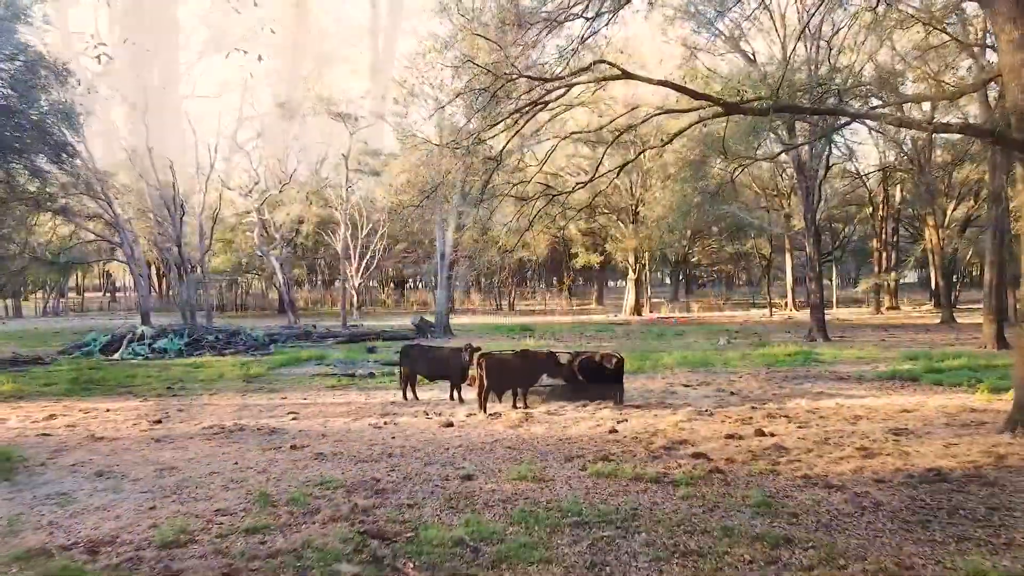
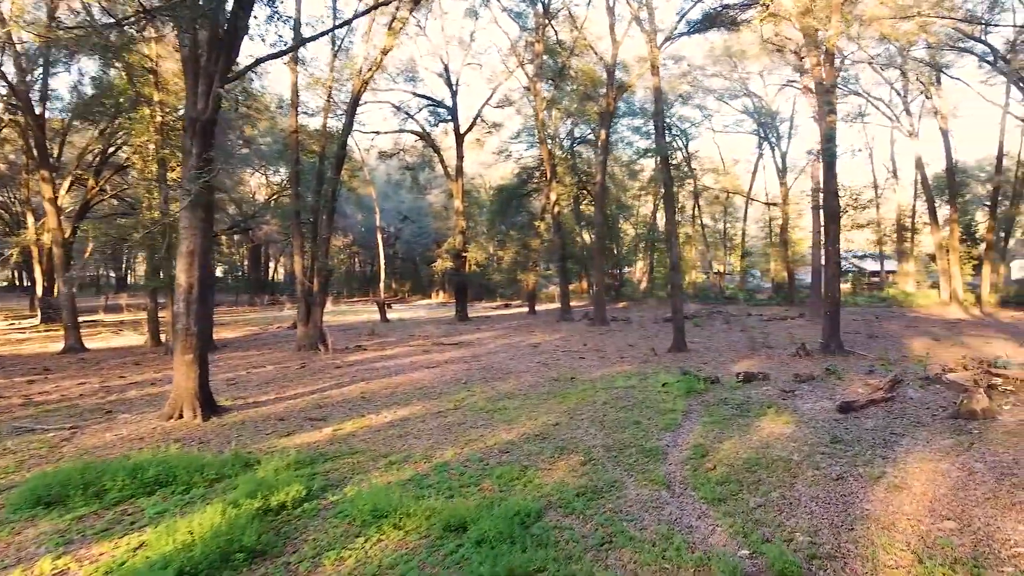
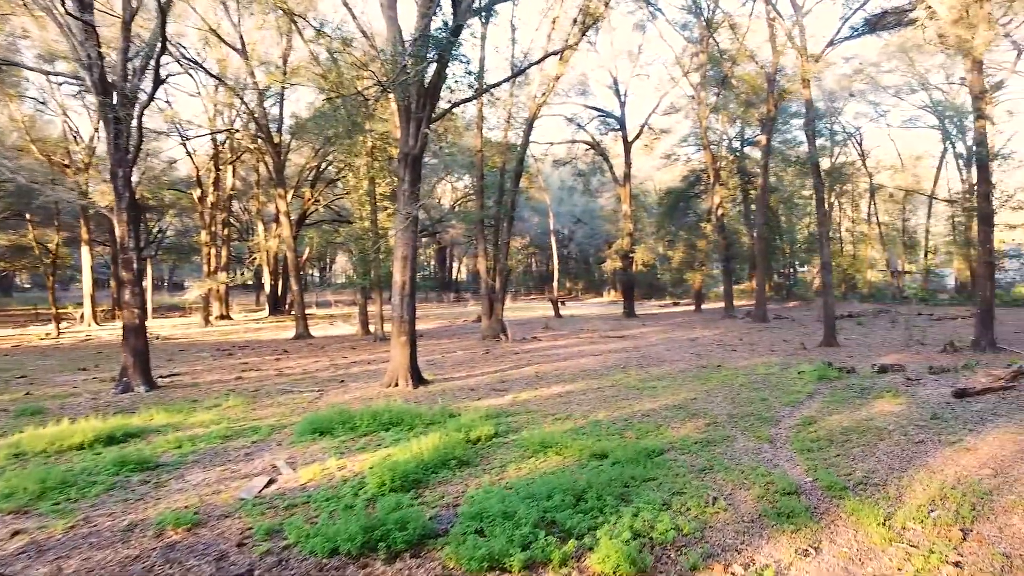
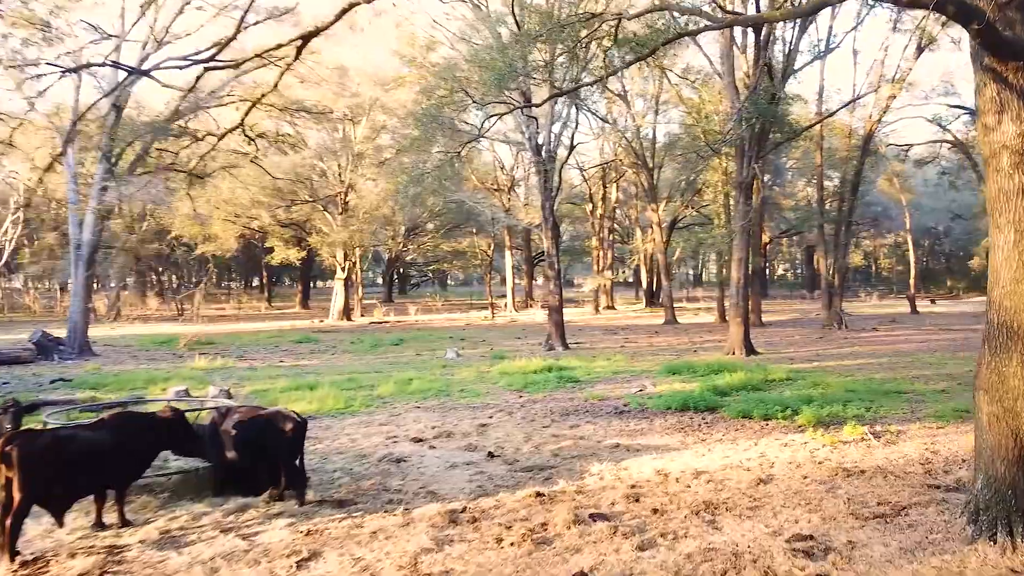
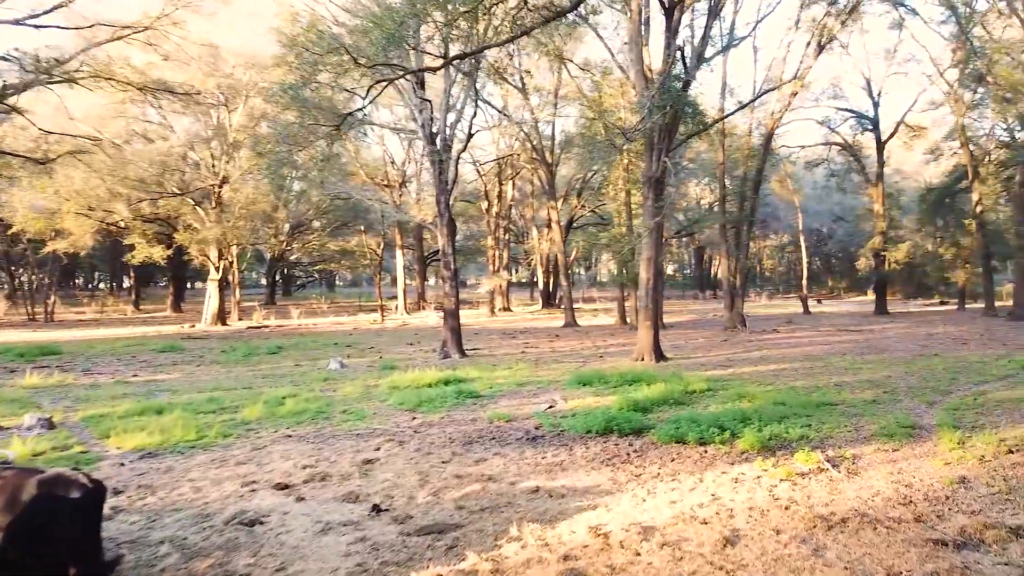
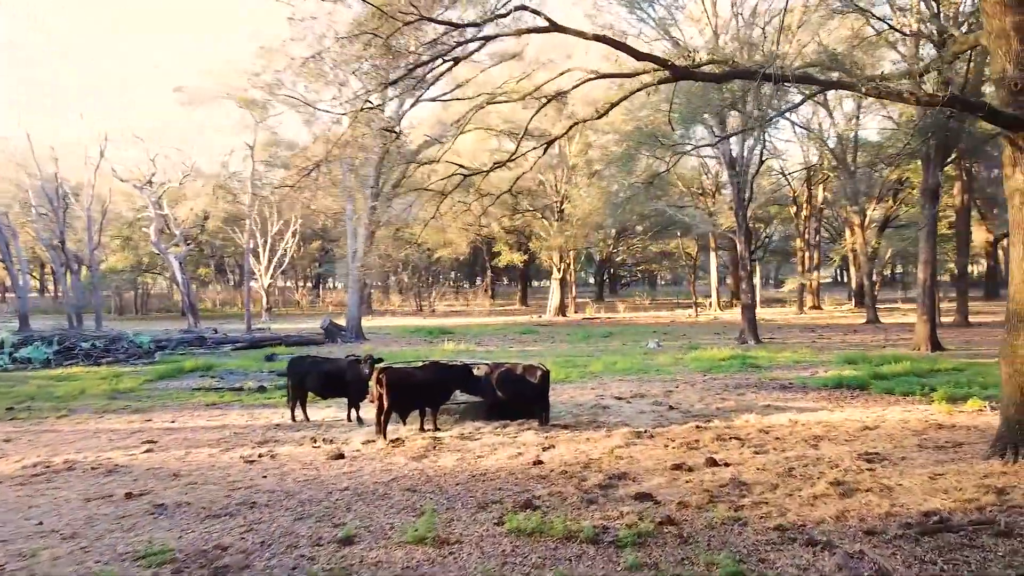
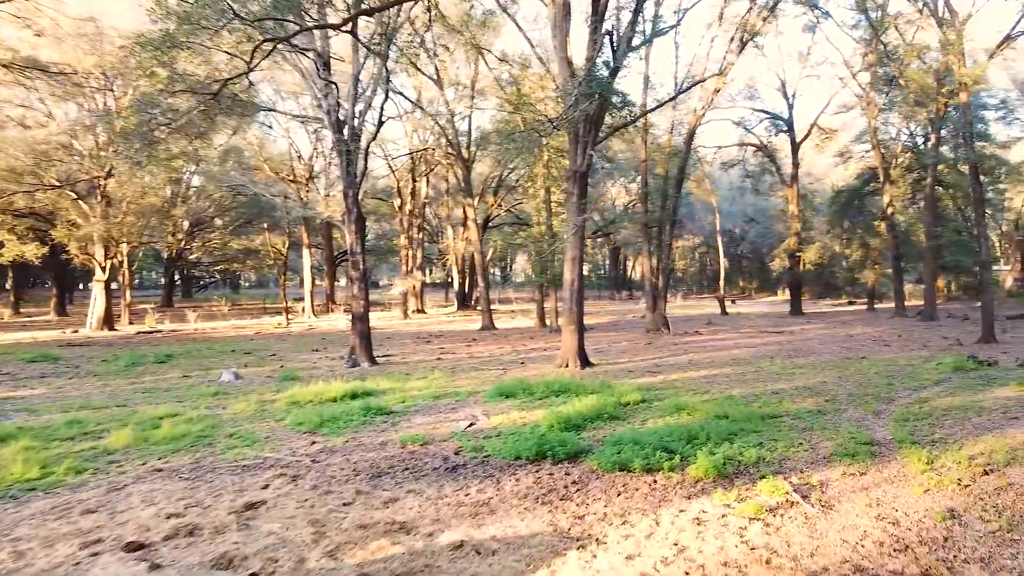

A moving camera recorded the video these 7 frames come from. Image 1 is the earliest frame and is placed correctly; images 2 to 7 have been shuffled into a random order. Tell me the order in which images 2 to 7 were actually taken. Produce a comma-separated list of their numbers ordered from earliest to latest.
6, 4, 5, 7, 3, 2
